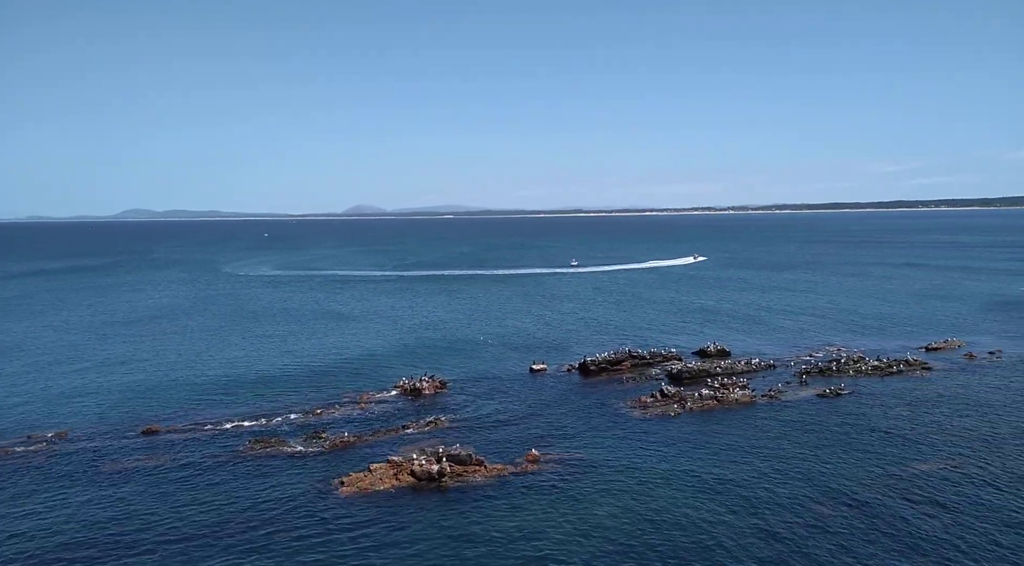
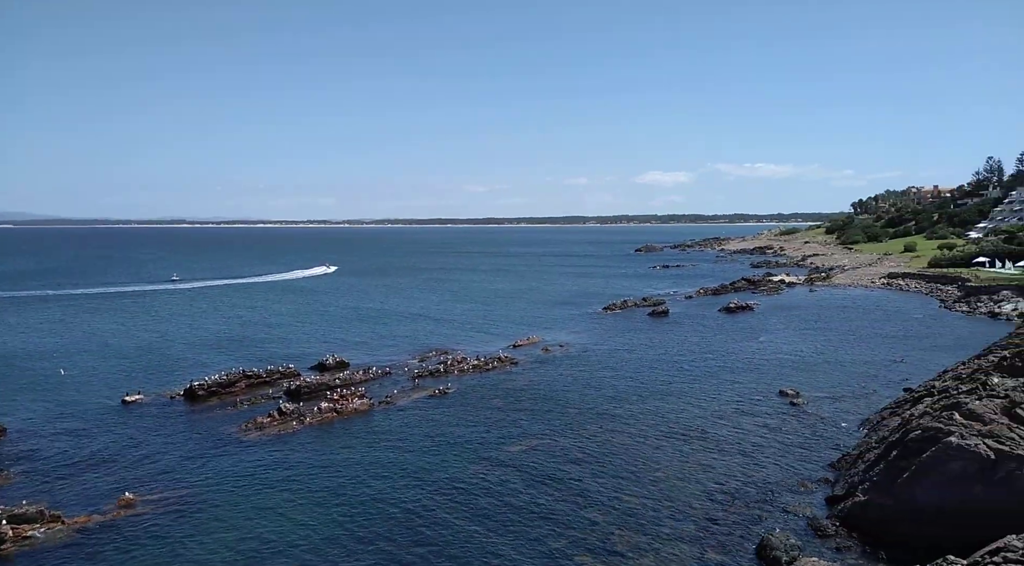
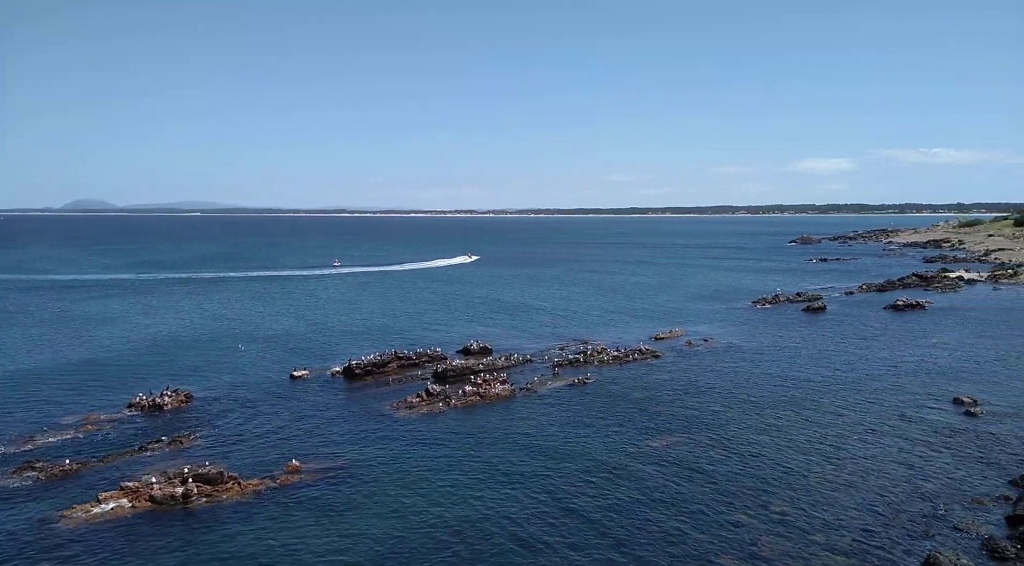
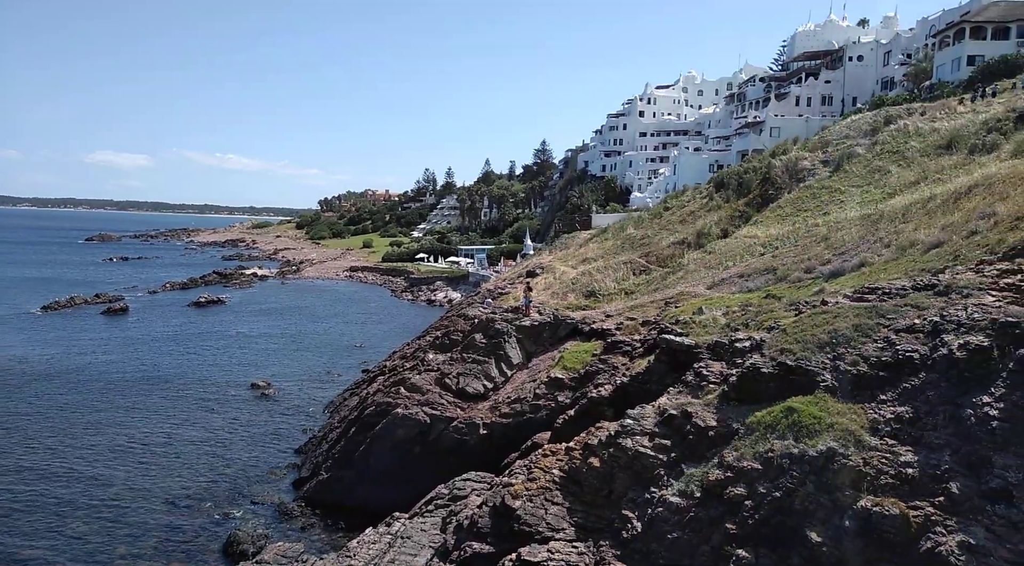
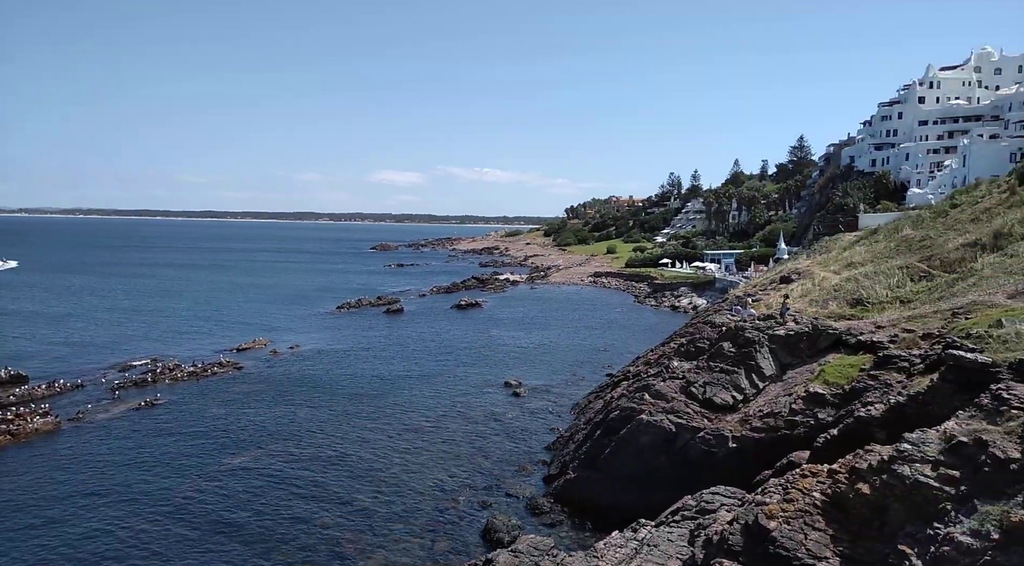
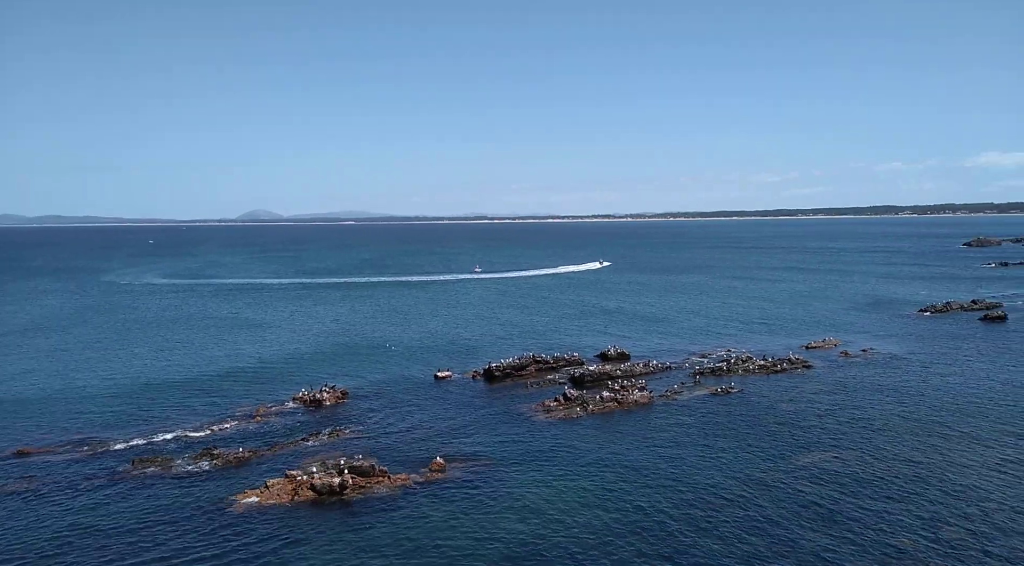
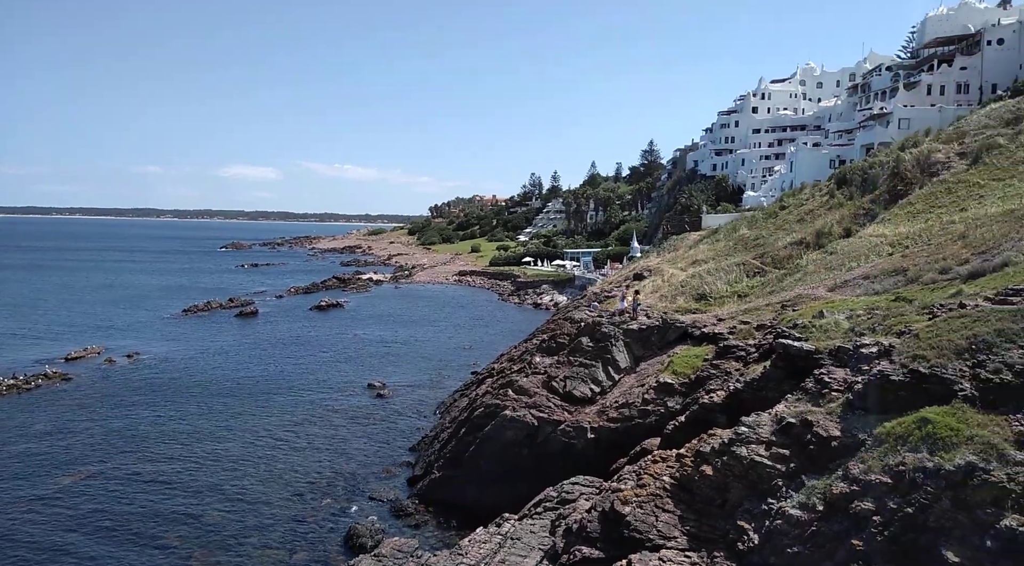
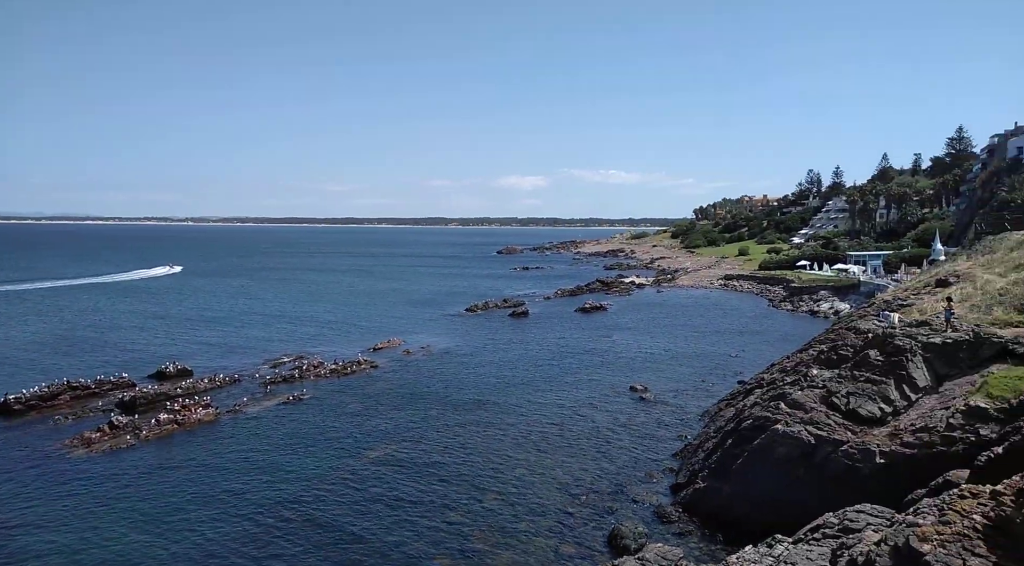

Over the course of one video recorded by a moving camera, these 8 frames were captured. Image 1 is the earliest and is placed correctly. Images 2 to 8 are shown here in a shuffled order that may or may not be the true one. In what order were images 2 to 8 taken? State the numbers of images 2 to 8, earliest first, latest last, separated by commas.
6, 3, 2, 8, 5, 7, 4
